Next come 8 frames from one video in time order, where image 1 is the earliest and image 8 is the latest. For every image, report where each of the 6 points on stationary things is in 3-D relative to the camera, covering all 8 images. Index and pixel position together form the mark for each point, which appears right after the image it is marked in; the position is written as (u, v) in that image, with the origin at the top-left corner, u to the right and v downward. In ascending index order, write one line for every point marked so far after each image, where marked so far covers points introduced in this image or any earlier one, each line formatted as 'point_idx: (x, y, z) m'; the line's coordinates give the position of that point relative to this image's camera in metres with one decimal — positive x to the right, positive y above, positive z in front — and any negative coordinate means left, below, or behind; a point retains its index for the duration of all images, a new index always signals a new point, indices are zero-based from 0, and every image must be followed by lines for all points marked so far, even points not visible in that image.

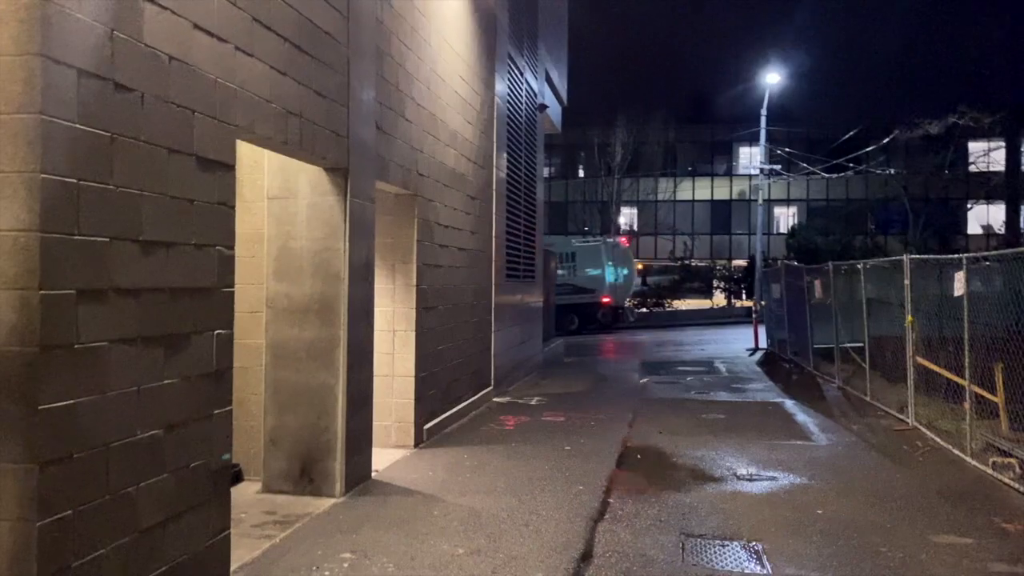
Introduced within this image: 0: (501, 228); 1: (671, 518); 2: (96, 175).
0: (-0.2, +1.0, +13.8) m
1: (+1.2, -1.7, +6.7) m
2: (-1.9, +0.5, +3.9) m
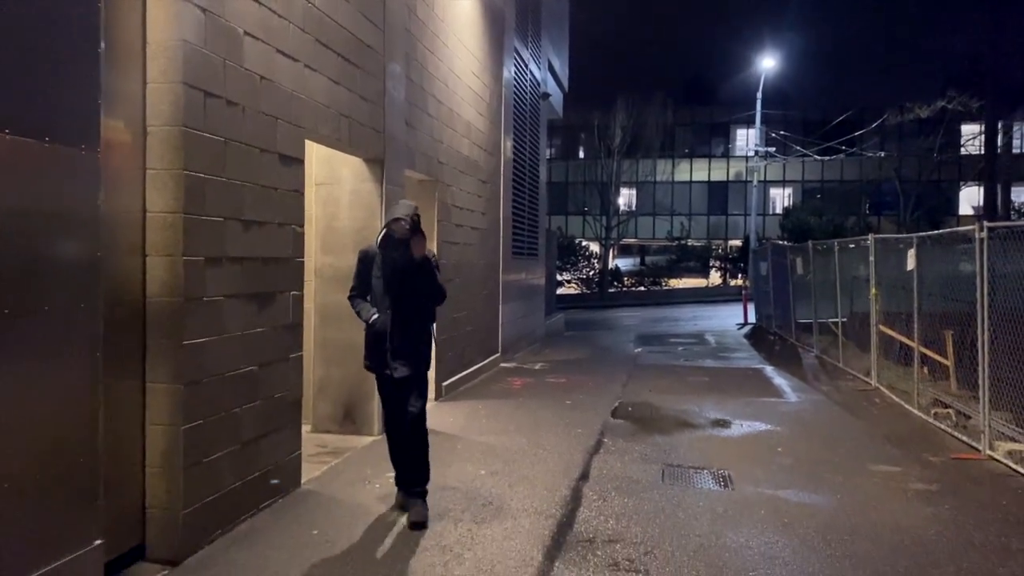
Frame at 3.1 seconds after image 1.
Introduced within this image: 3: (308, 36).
0: (-0.1, +1.4, +15.0) m
1: (+1.3, -1.5, +8.0) m
2: (-1.8, +0.7, +5.2) m
3: (-1.5, +1.9, +6.4) m
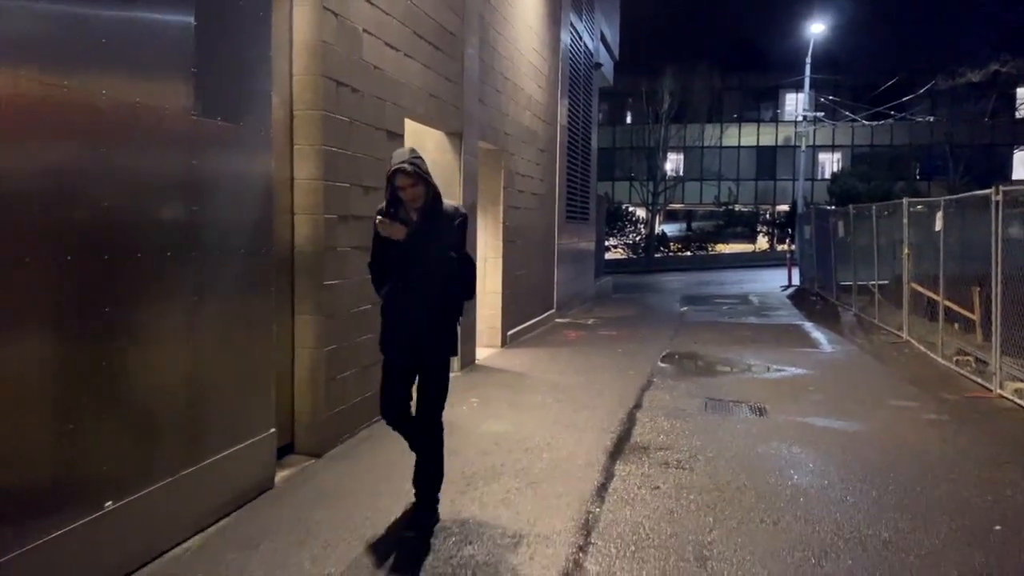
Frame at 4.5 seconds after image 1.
0: (+0.9, +2.1, +16.1) m
1: (+2.0, -1.0, +9.2) m
2: (-1.2, +1.0, +6.4) m
3: (-0.9, +2.2, +7.6) m
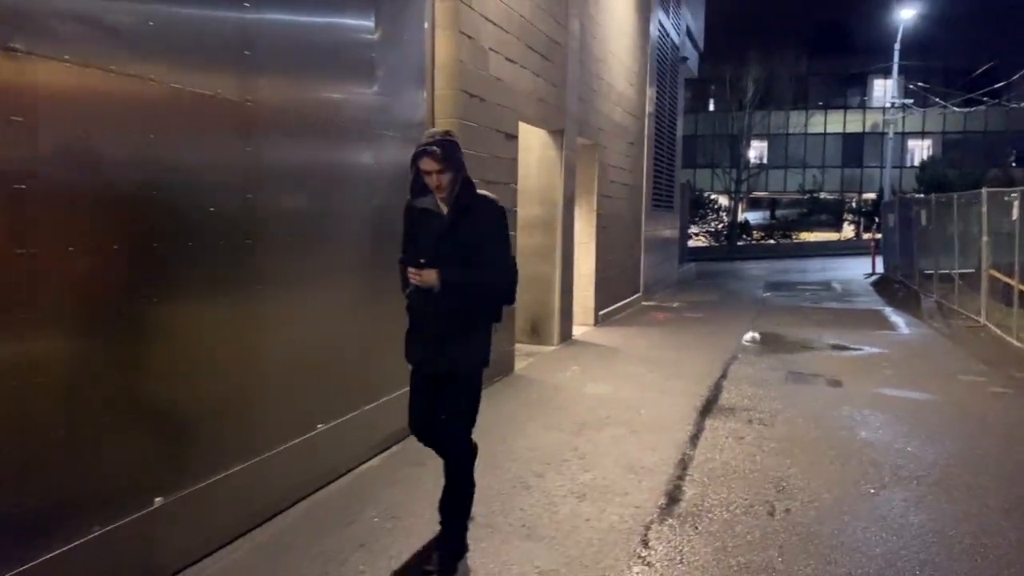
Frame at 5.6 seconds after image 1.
0: (+2.7, +2.4, +17.0) m
1: (+3.1, -0.9, +10.1) m
2: (-0.4, +1.2, +7.5) m
3: (+0.1, +2.4, +8.7) m
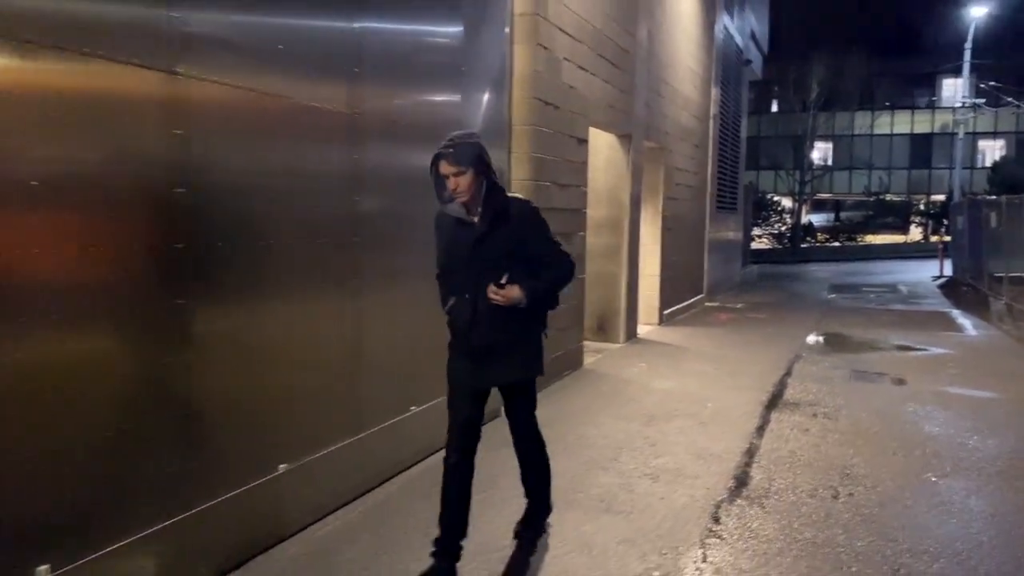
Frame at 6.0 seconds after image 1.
0: (+4.0, +2.4, +17.2) m
1: (+3.9, -0.9, +10.2) m
2: (+0.3, +1.2, +7.9) m
3: (+0.8, +2.5, +9.1) m
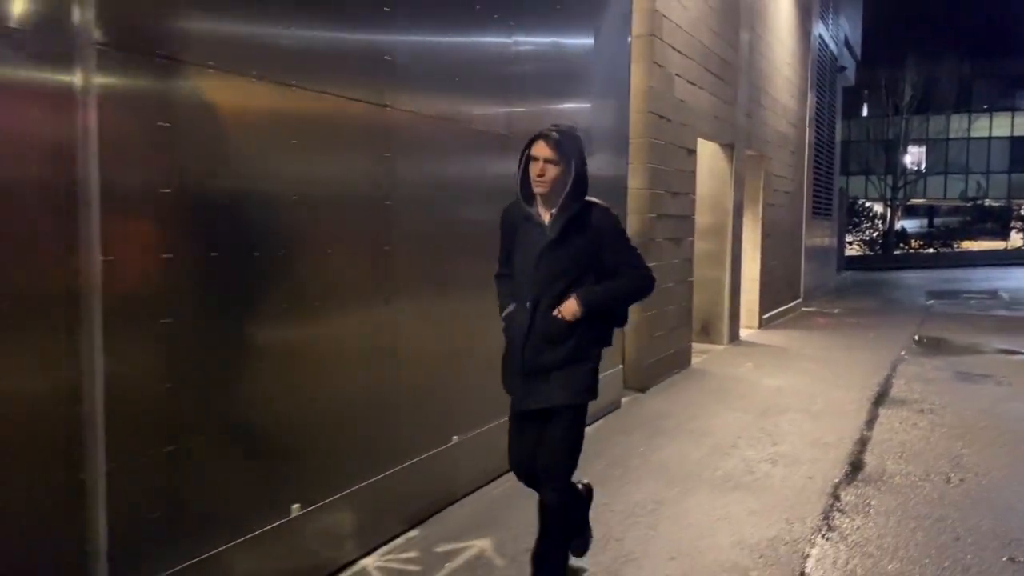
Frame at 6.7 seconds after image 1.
0: (+5.9, +2.3, +17.4) m
1: (+5.2, -0.9, +10.5) m
2: (+1.4, +1.2, +8.5) m
3: (+2.1, +2.4, +9.6) m
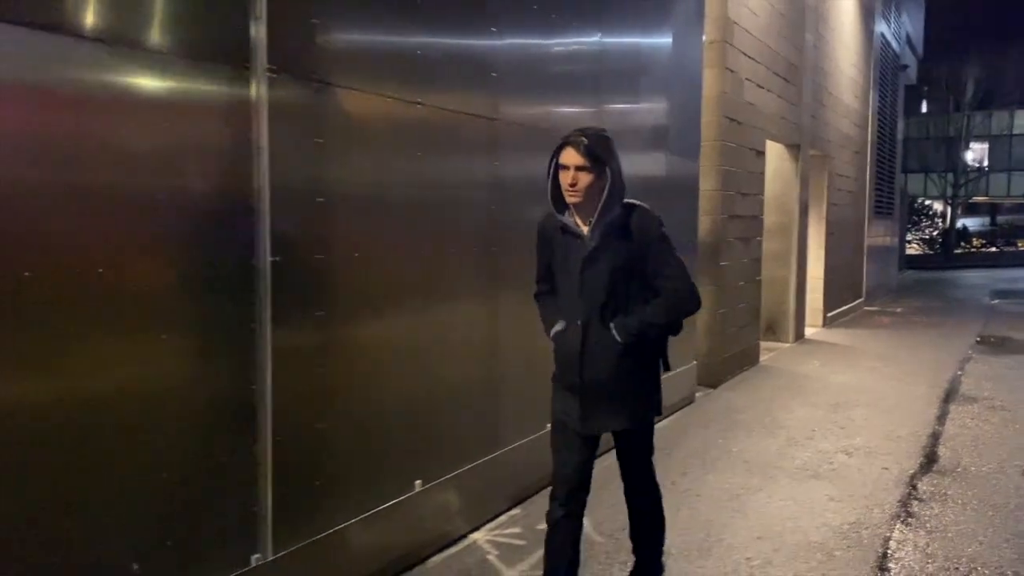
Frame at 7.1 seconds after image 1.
0: (+7.2, +2.3, +17.4) m
1: (+6.1, -0.9, +10.5) m
2: (+2.2, +1.2, +8.8) m
3: (+2.9, +2.4, +9.8) m
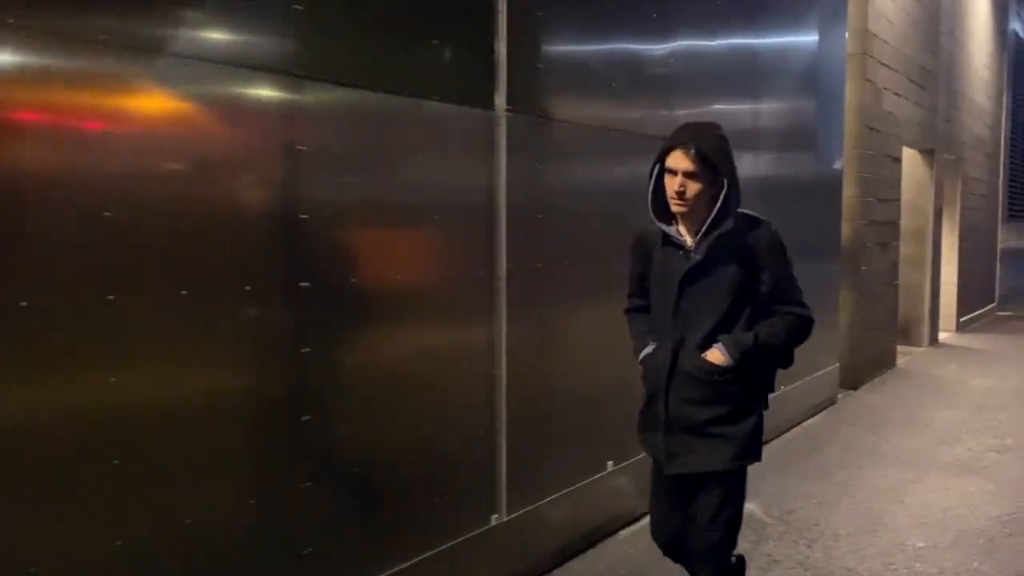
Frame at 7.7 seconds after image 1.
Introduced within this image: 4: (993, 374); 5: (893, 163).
0: (+9.6, +2.2, +17.0) m
1: (+7.7, -0.9, +10.3) m
2: (+3.7, +1.2, +9.0) m
3: (+4.5, +2.4, +10.0) m
4: (+5.4, -1.0, +9.9) m
5: (+4.2, +1.4, +9.7) m
